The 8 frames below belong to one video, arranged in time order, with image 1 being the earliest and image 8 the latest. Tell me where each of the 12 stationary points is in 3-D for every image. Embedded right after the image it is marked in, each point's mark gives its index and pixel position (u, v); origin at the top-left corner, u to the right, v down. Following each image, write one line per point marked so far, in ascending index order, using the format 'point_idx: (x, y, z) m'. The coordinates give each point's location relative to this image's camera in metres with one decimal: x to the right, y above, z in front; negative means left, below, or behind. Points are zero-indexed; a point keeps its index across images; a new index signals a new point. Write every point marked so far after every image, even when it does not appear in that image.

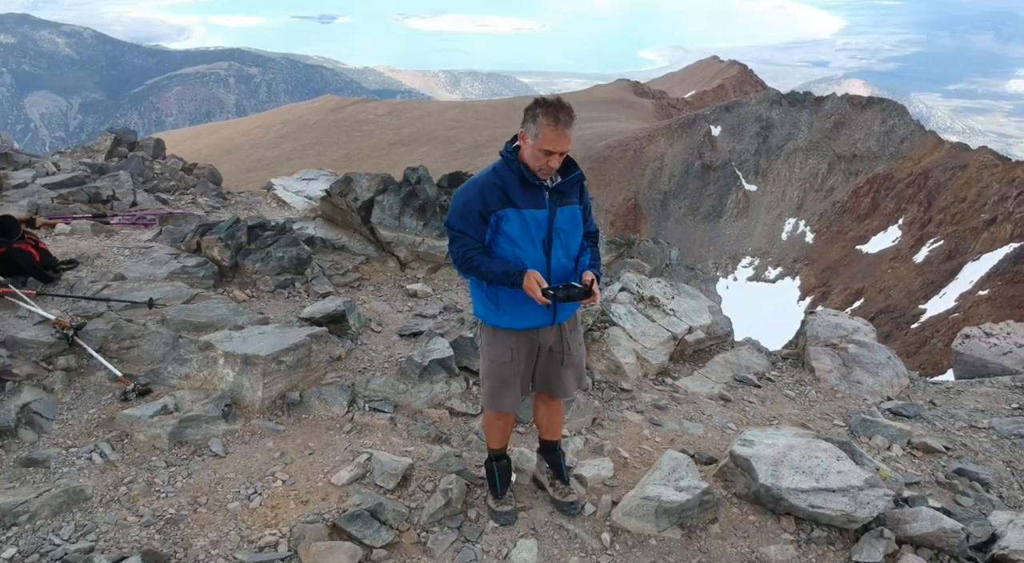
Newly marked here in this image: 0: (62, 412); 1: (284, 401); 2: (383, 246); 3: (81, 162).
0: (-2.3, -0.7, +3.5) m
1: (-1.2, -0.6, +3.6) m
2: (-1.0, +0.3, +5.2) m
3: (-3.7, +1.1, +5.9) m
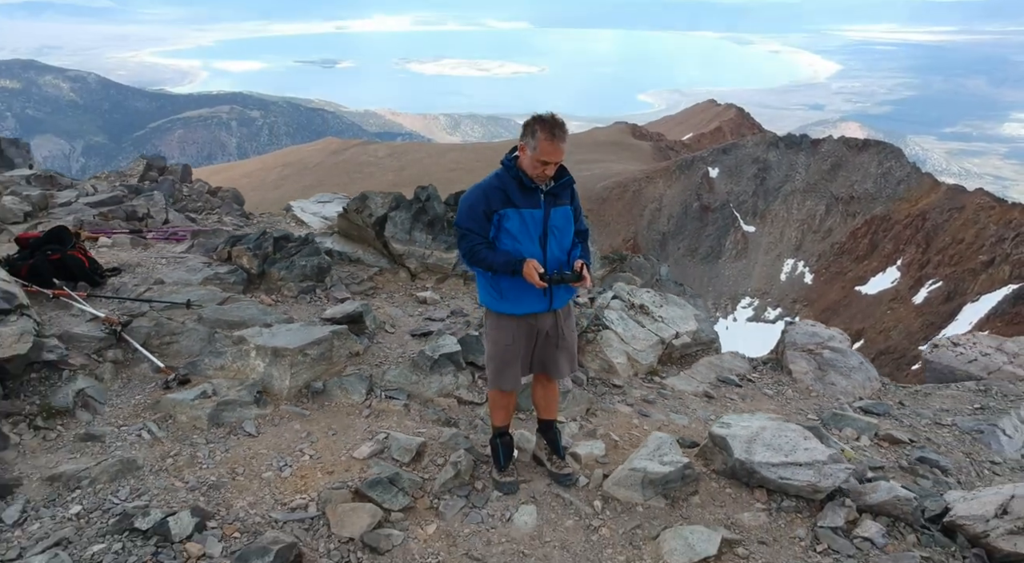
0: (-2.3, -0.7, +3.9) m
1: (-1.2, -0.7, +4.1) m
2: (-1.0, +0.2, +5.6) m
3: (-3.6, +1.0, +6.4) m
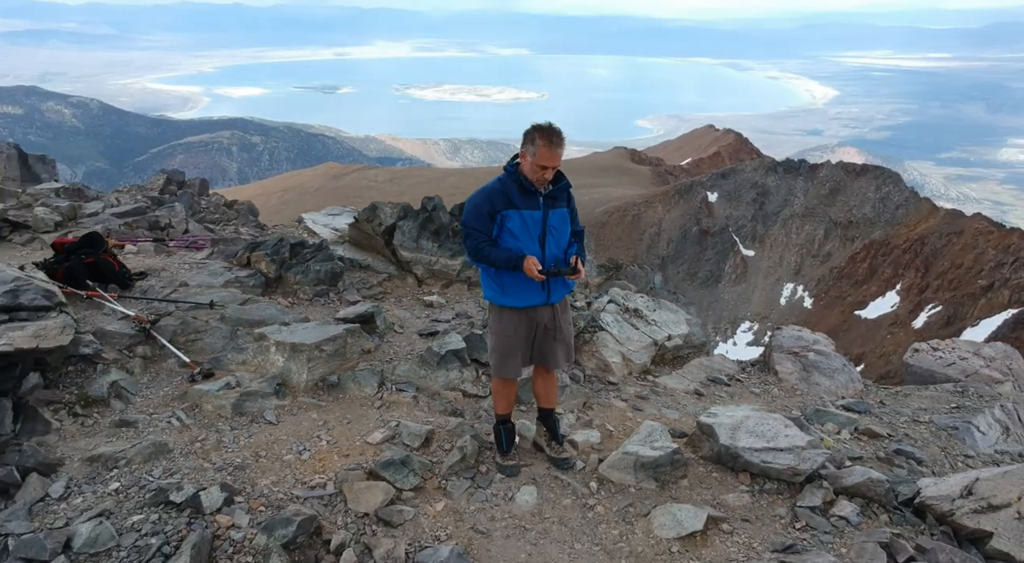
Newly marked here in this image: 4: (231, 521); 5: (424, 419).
0: (-2.3, -0.7, +4.2) m
1: (-1.2, -0.7, +4.4) m
2: (-1.0, +0.2, +6.0) m
3: (-3.6, +0.9, +6.7) m
4: (-1.4, -1.2, +3.4) m
5: (-0.5, -0.8, +4.1) m
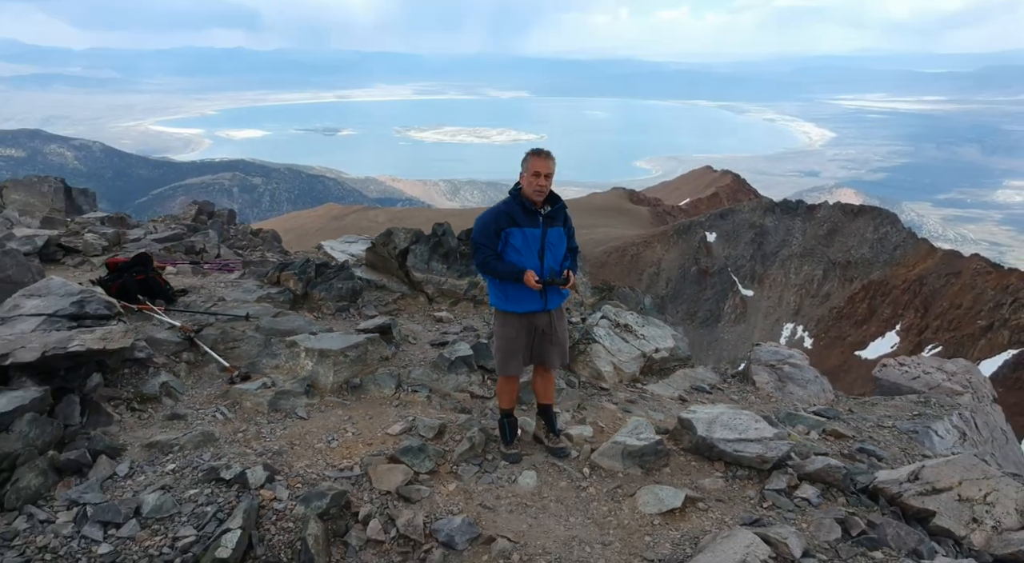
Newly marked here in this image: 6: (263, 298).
0: (-2.3, -0.8, +4.8) m
1: (-1.2, -0.8, +4.9) m
2: (-0.9, 0.0, +6.6) m
3: (-3.6, +0.6, +7.4) m
4: (-1.4, -1.2, +3.9) m
5: (-0.5, -0.9, +4.7) m
6: (-2.1, -0.1, +5.8) m
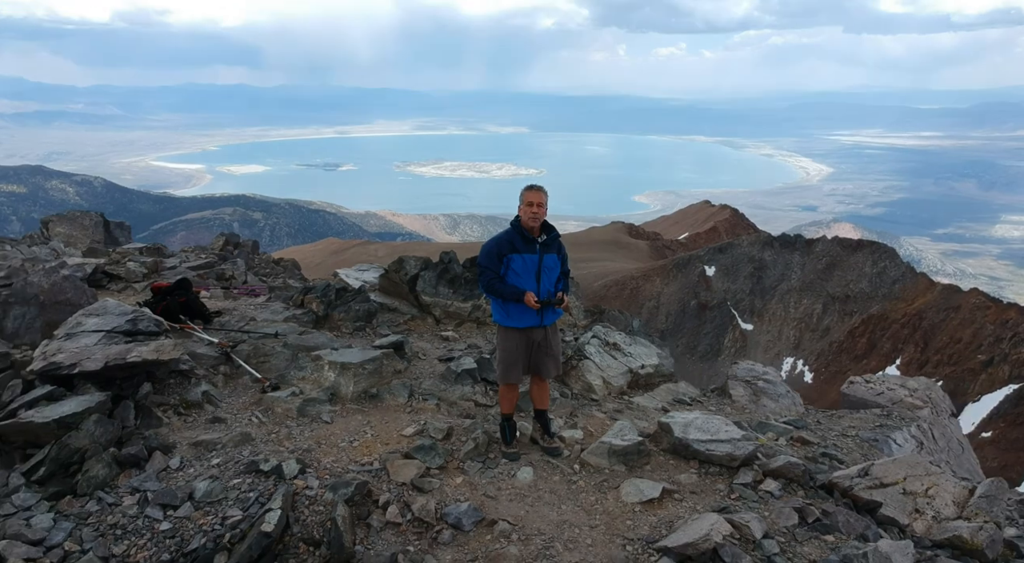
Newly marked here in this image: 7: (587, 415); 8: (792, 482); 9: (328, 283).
0: (-2.3, -0.9, +5.4) m
1: (-1.2, -0.9, +5.5) m
2: (-0.9, -0.3, +7.2) m
3: (-3.6, +0.3, +8.1) m
4: (-1.4, -1.3, +4.5) m
5: (-0.5, -1.1, +5.3) m
6: (-2.1, -0.4, +6.4) m
7: (+0.6, -1.1, +5.7) m
8: (+2.1, -1.5, +5.0) m
9: (-2.0, 0.0, +7.3) m
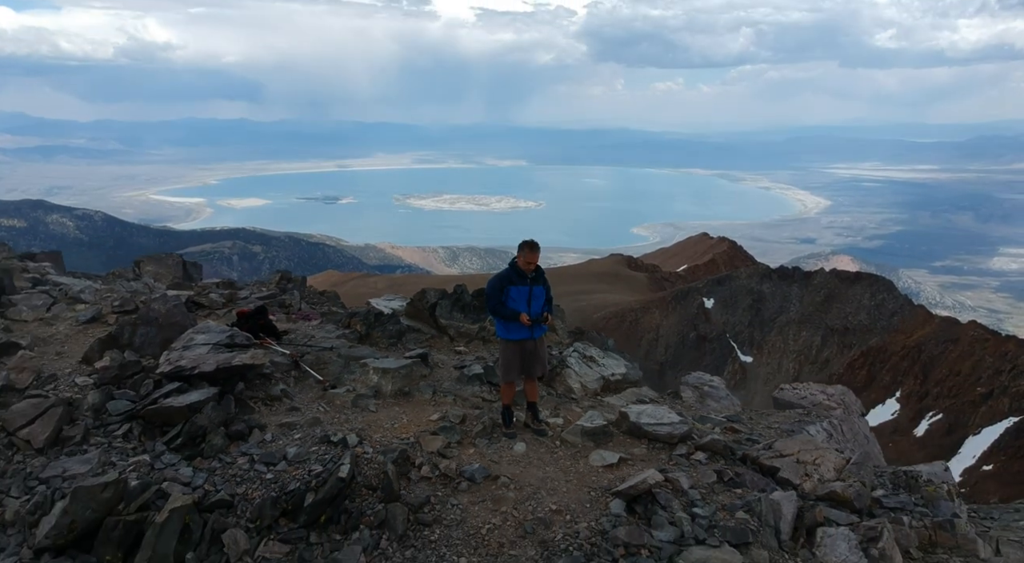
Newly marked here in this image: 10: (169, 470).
0: (-2.3, -1.2, +7.2) m
1: (-1.2, -1.2, +7.4) m
2: (-1.0, -0.7, +9.1) m
3: (-3.7, -0.1, +10.0) m
4: (-1.4, -1.6, +6.3) m
5: (-0.5, -1.4, +7.1) m
6: (-2.1, -0.7, +8.3) m
7: (+0.6, -1.4, +7.6) m
8: (+2.1, -1.7, +6.8) m
9: (-2.0, -0.4, +9.2) m
10: (-3.0, -1.7, +5.9) m
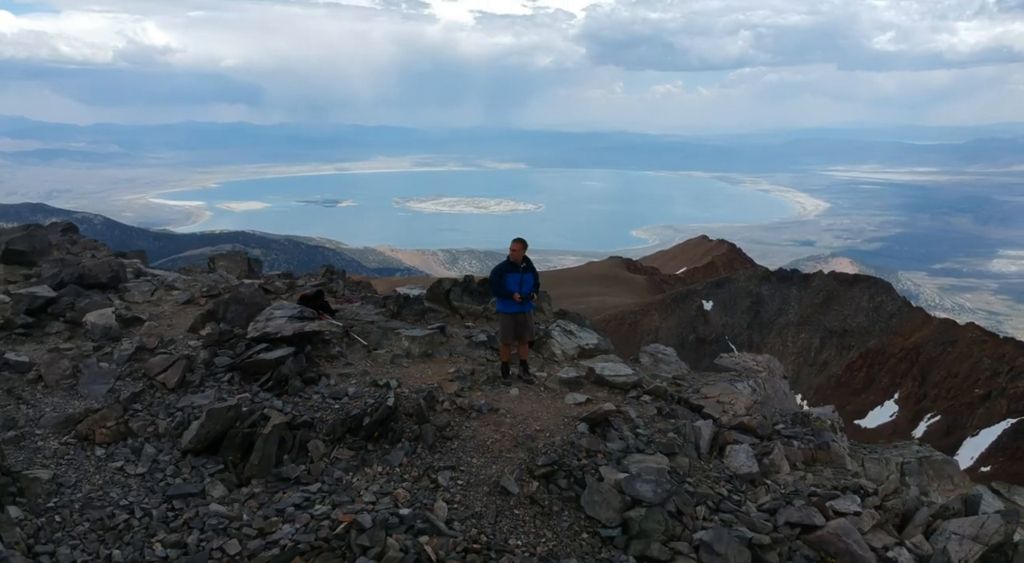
0: (-2.4, -1.1, +9.7) m
1: (-1.3, -1.1, +9.9) m
2: (-1.0, -0.5, +11.6) m
3: (-3.7, +0.1, +12.4) m
4: (-1.4, -1.4, +8.8) m
5: (-0.6, -1.2, +9.6) m
6: (-2.2, -0.5, +10.8) m
7: (+0.6, -1.3, +10.0) m
8: (+2.0, -1.6, +9.3) m
9: (-2.1, -0.2, +11.7) m
10: (-3.1, -1.5, +8.4) m
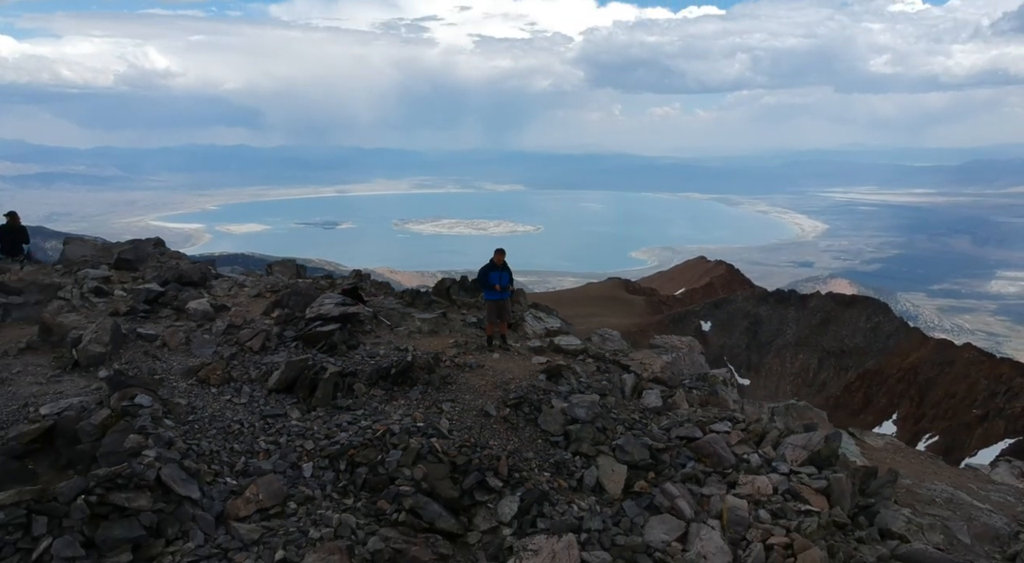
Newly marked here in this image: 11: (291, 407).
0: (-2.7, -1.0, +13.5) m
1: (-1.6, -1.0, +13.6) m
2: (-1.4, -0.5, +15.4) m
3: (-4.1, 0.0, +16.2) m
4: (-1.8, -1.3, +12.5) m
5: (-0.9, -1.2, +13.4) m
6: (-2.5, -0.5, +14.5) m
7: (+0.2, -1.2, +13.8) m
8: (+1.7, -1.5, +13.0) m
9: (-2.4, -0.3, +15.4) m
10: (-3.4, -1.4, +12.2) m
11: (-3.7, -2.1, +11.2) m
